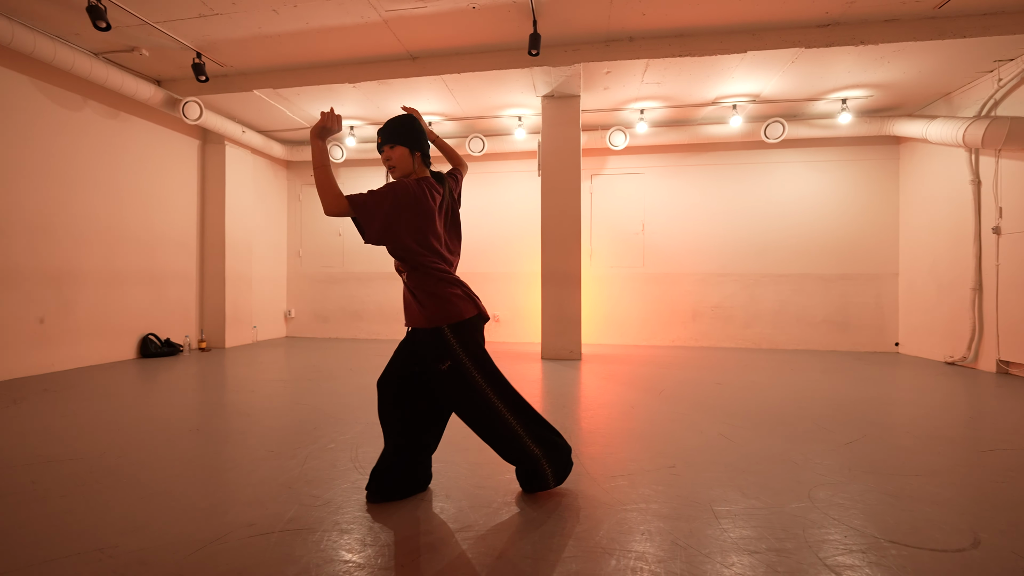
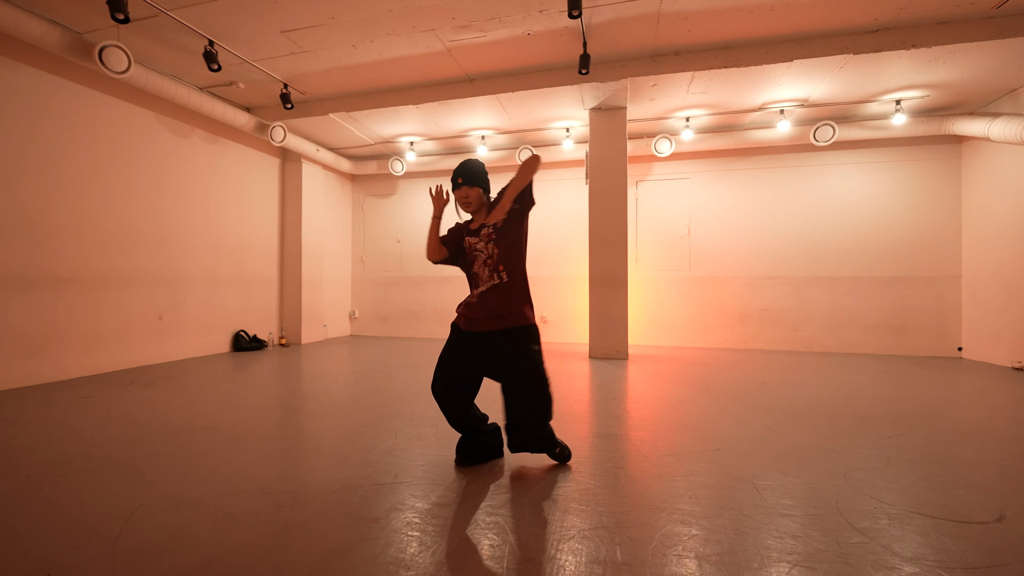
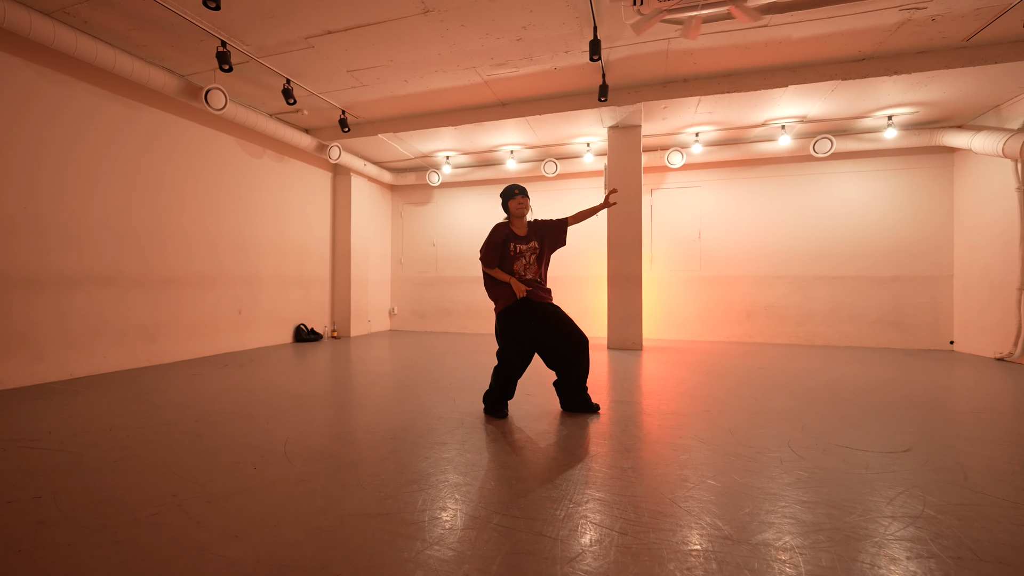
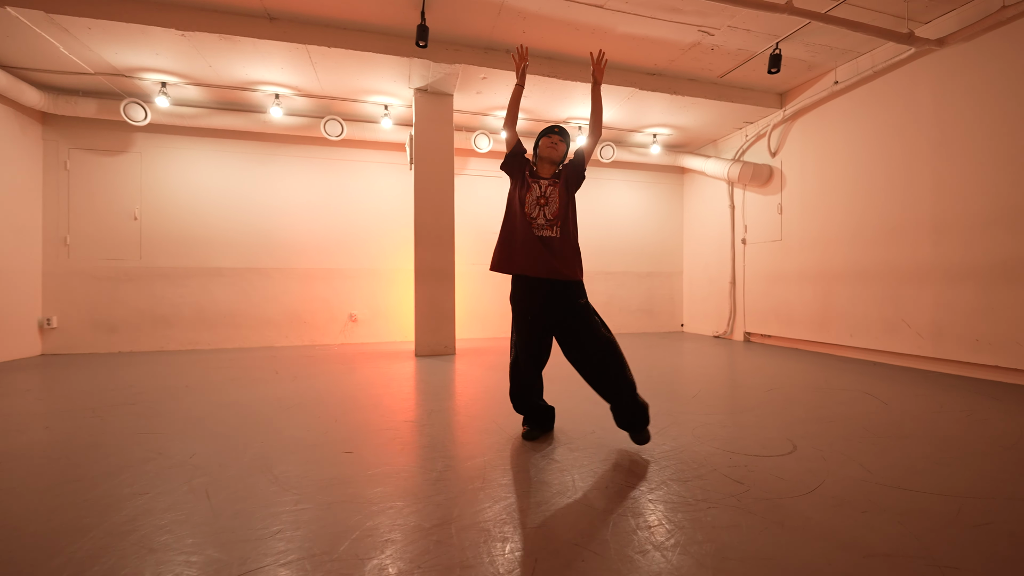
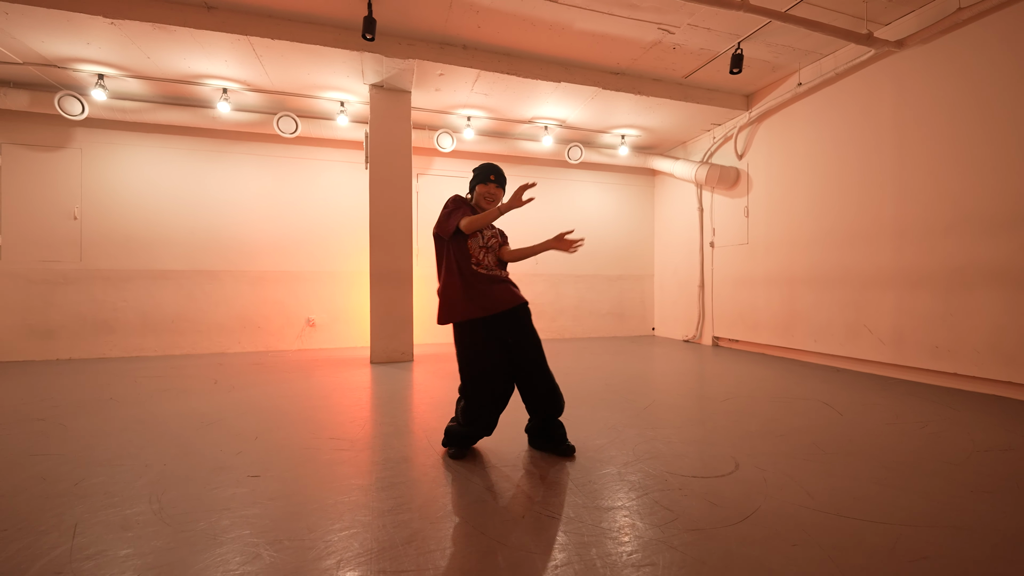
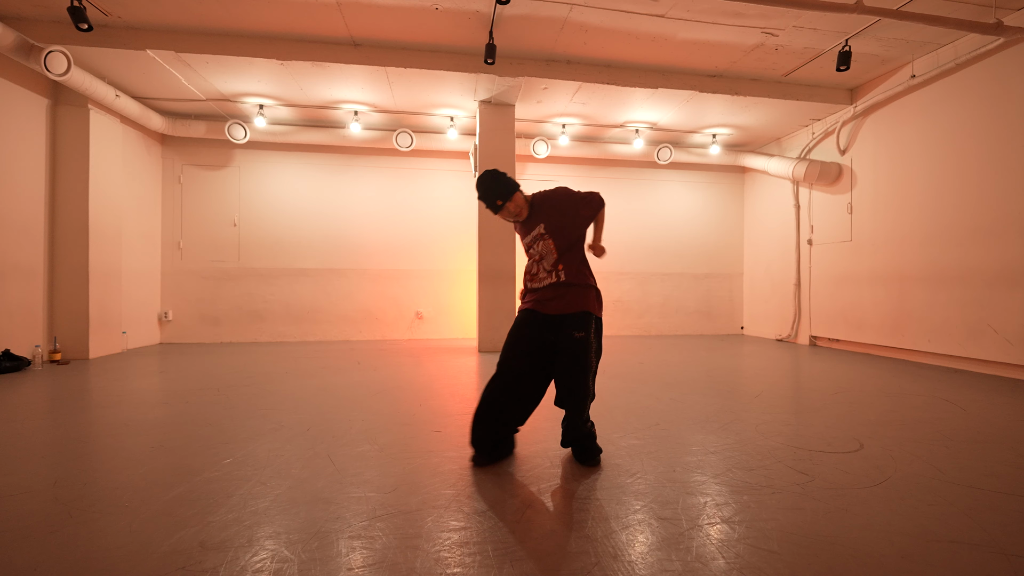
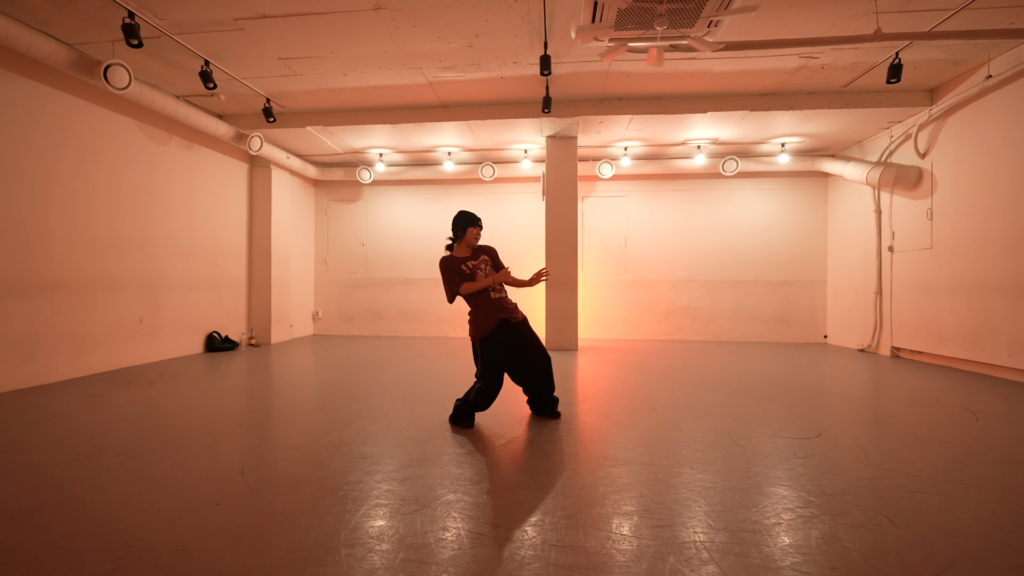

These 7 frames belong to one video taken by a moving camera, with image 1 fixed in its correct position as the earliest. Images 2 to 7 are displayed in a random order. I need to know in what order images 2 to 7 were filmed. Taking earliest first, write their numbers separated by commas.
2, 3, 7, 6, 4, 5
